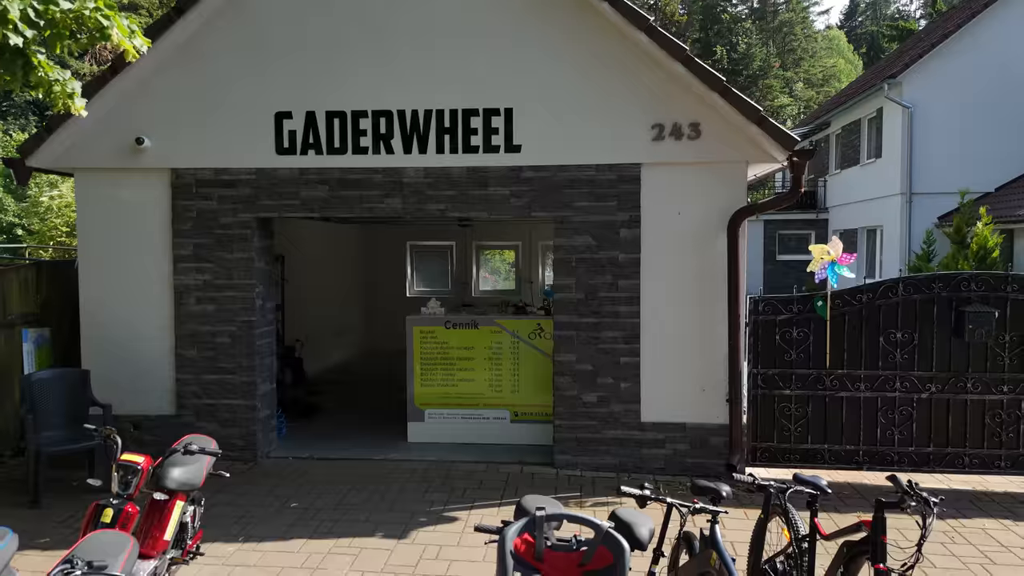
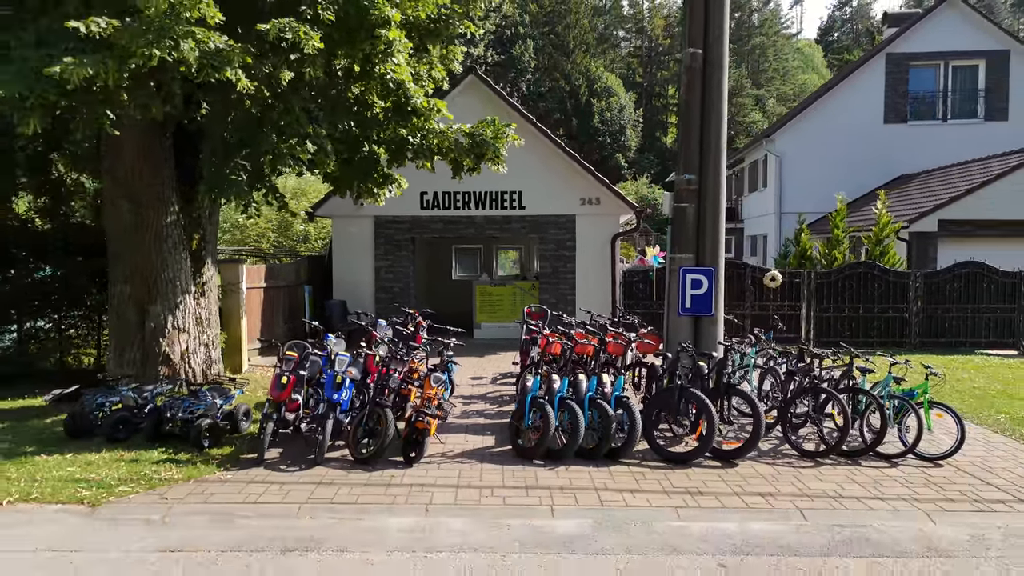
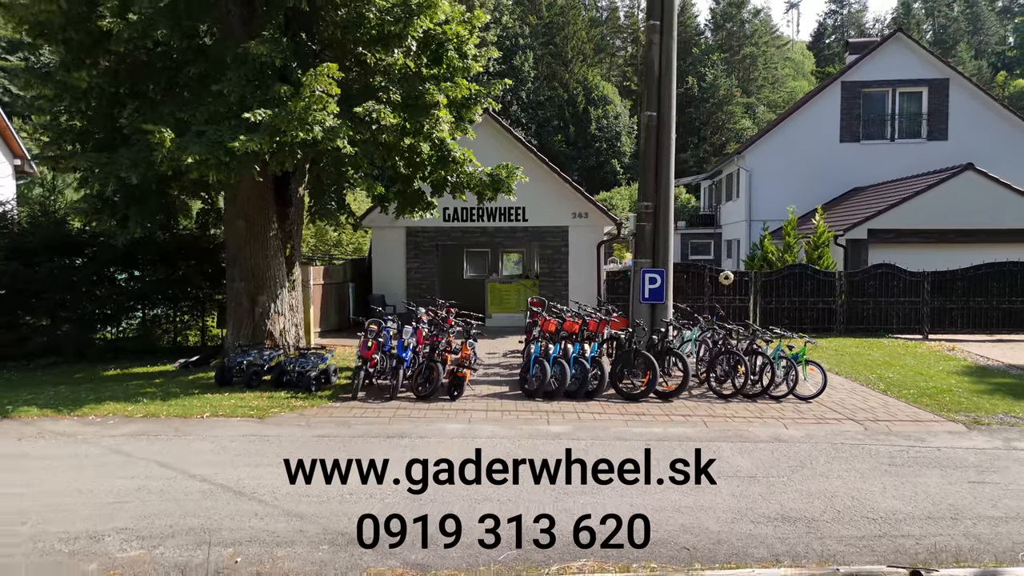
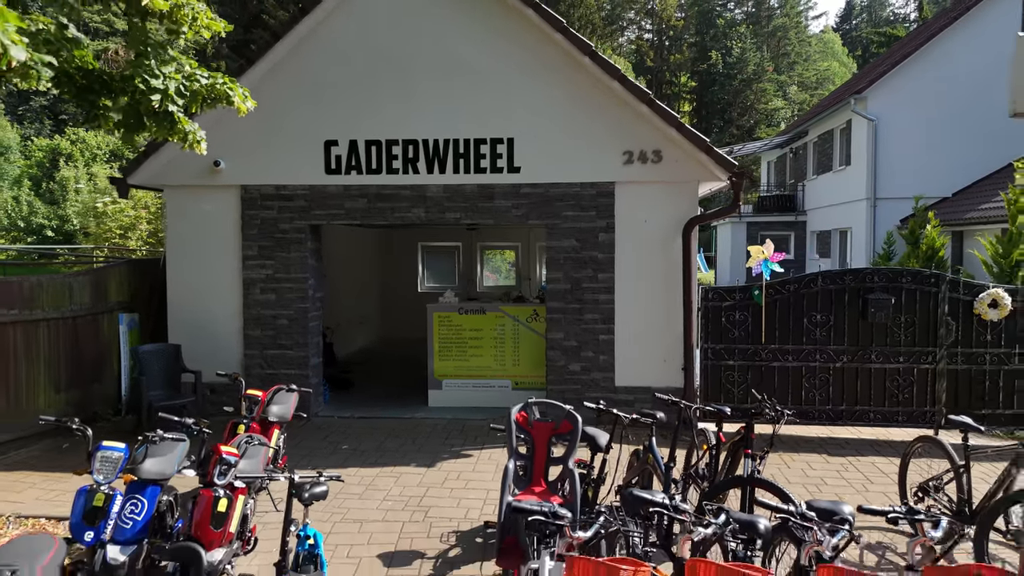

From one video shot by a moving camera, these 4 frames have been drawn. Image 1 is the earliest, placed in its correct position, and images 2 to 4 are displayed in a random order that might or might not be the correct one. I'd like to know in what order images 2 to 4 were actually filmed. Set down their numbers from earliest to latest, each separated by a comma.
4, 2, 3
